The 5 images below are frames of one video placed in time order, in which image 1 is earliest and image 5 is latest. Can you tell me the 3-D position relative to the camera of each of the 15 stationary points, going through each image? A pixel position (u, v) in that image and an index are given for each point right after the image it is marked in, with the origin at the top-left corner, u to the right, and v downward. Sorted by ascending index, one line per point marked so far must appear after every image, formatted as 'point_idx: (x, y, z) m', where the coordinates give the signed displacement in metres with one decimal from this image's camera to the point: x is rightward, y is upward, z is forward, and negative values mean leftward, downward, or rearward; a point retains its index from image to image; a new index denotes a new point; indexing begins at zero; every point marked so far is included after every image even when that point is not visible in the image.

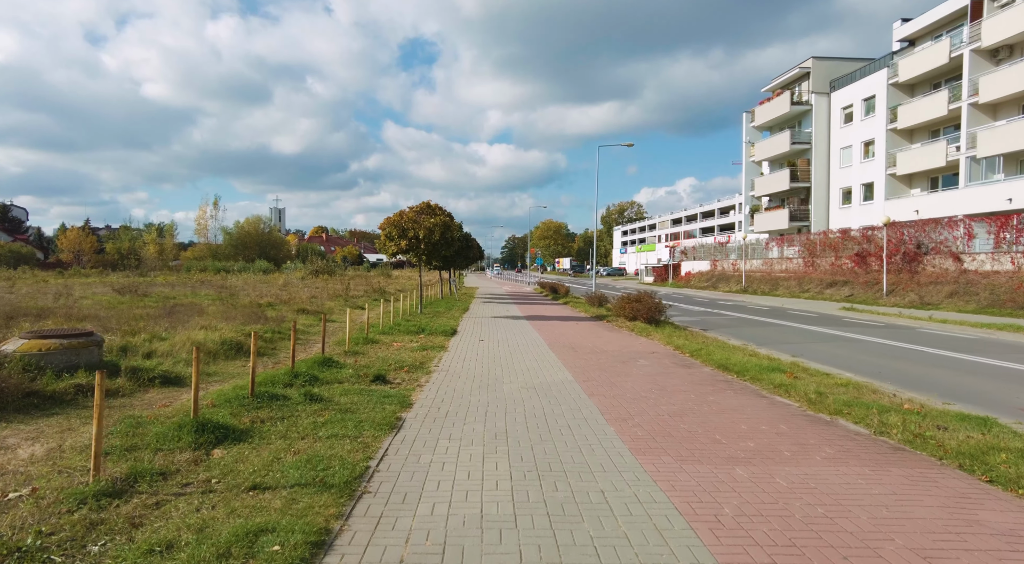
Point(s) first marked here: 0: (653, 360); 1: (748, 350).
0: (+2.5, -1.4, +11.8) m
1: (+4.7, -1.4, +13.6) m
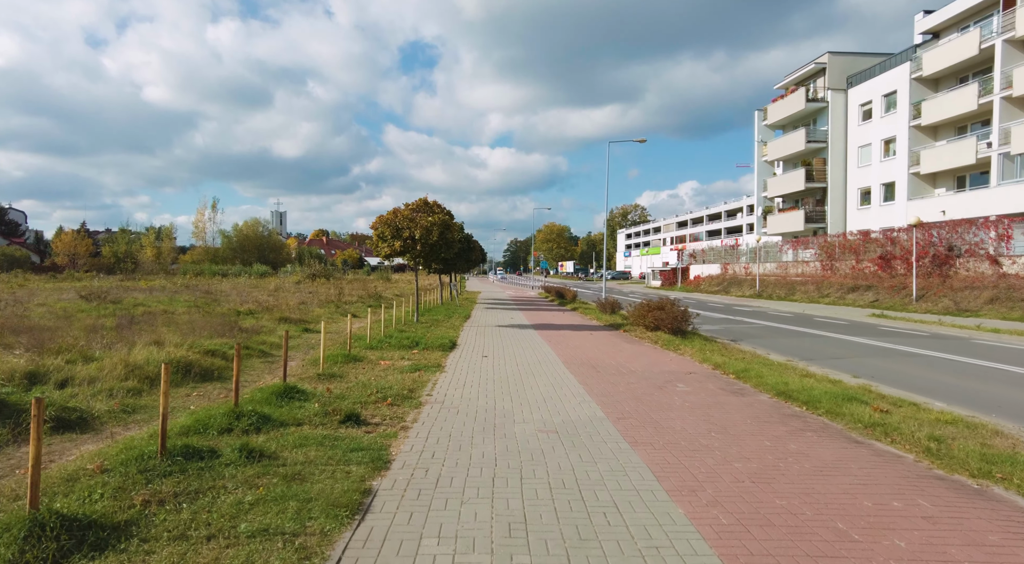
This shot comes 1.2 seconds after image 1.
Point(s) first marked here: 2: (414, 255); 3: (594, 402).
0: (+2.6, -1.5, +9.7) m
1: (+4.9, -1.5, +11.5) m
2: (-2.7, +0.8, +18.7) m
3: (+1.0, -1.4, +8.0) m
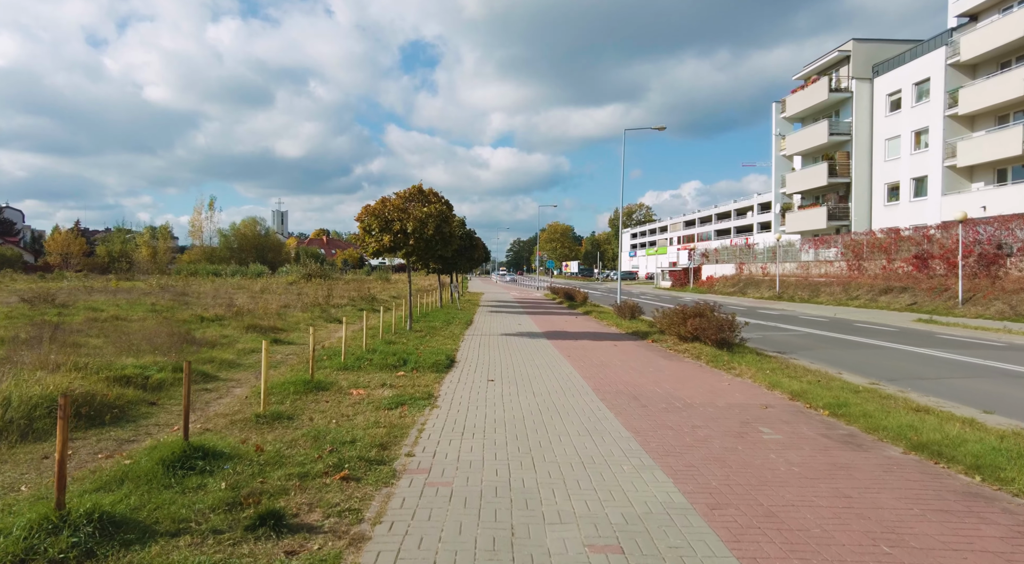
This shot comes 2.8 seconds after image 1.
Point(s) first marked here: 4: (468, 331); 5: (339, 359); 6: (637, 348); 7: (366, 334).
0: (+2.8, -1.5, +7.0) m
1: (+5.1, -1.5, +8.7) m
2: (-2.5, +0.7, +16.0) m
3: (+1.1, -1.5, +5.2) m
4: (-1.2, -1.3, +18.1) m
5: (-2.7, -1.2, +10.6) m
6: (+2.7, -1.4, +14.8) m
7: (-3.2, -1.1, +14.6) m
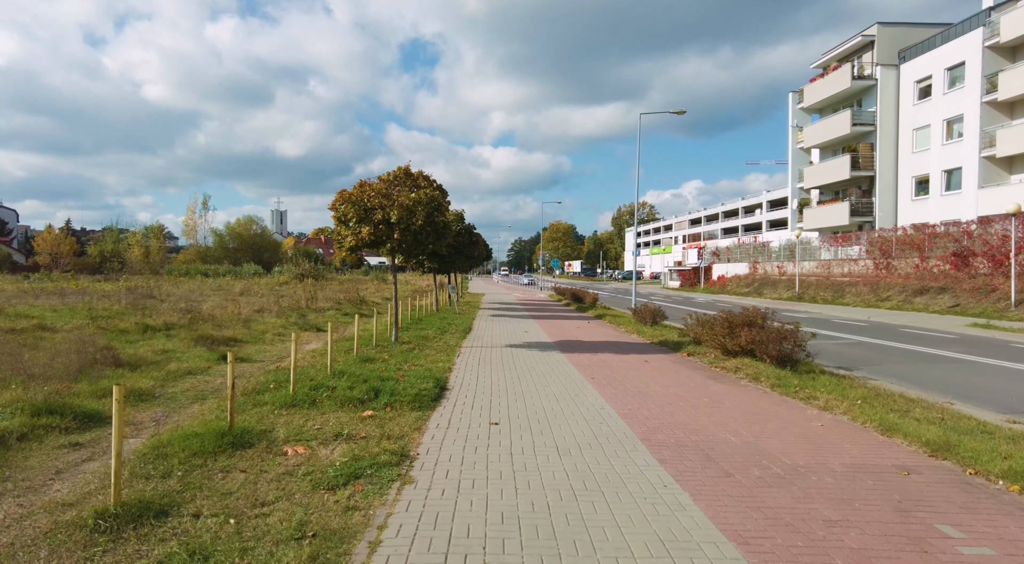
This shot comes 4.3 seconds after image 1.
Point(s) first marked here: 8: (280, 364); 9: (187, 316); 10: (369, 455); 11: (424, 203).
0: (+2.9, -1.6, +4.2) m
1: (+5.2, -1.6, +5.9) m
2: (-2.4, +0.7, +13.2) m
3: (+1.3, -1.5, +2.4) m
4: (-1.0, -1.3, +15.3) m
5: (-2.6, -1.3, +7.9) m
6: (+2.8, -1.5, +12.0) m
7: (-3.1, -1.2, +11.9) m
8: (-3.4, -1.1, +10.0) m
9: (-7.8, -0.8, +16.2) m
10: (-1.2, -1.4, +5.6) m
11: (-1.7, +1.5, +13.2) m
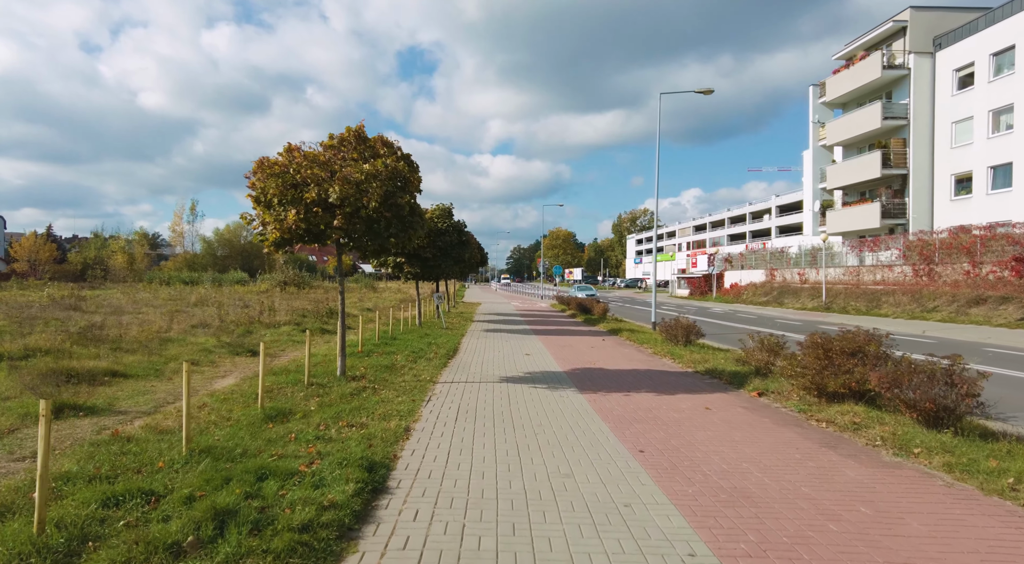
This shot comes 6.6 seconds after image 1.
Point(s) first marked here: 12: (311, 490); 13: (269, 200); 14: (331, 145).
0: (+2.9, -1.6, +0.1) m
1: (+5.2, -1.6, +1.9) m
2: (-2.4, +0.6, +9.2) m
3: (+1.2, -1.5, -1.6) m
4: (-1.1, -1.5, +11.2) m
5: (-2.6, -1.3, +3.8) m
6: (+2.8, -1.6, +8.0) m
7: (-3.1, -1.3, +7.8) m
8: (-3.5, -1.2, +5.9) m
9: (-7.8, -1.0, +12.1) m
10: (-1.2, -1.4, +1.5) m
11: (-1.8, +1.4, +9.2) m
12: (-1.3, -1.4, +4.5) m
13: (-3.3, +1.1, +9.1) m
14: (-2.5, +1.9, +9.4) m
